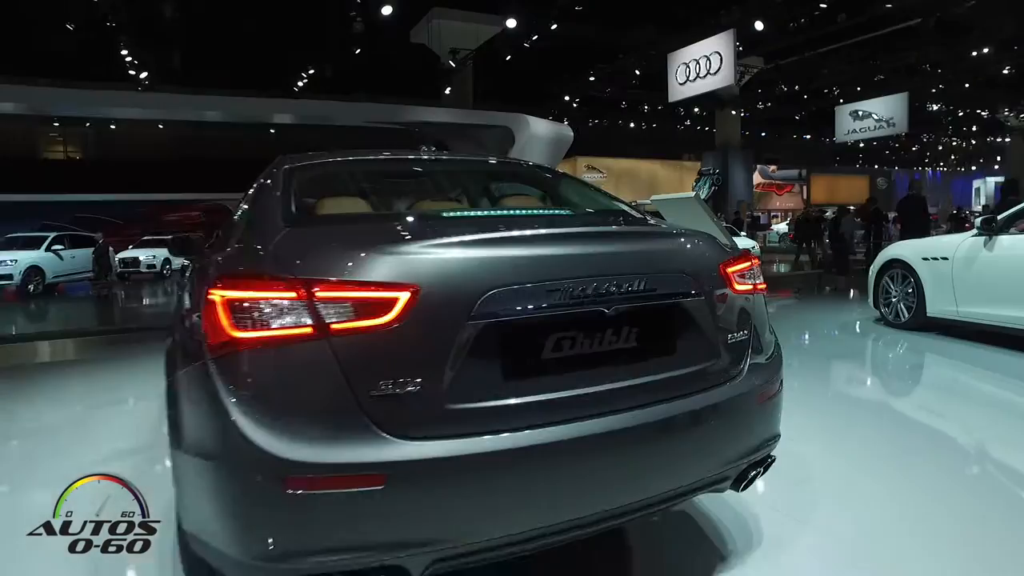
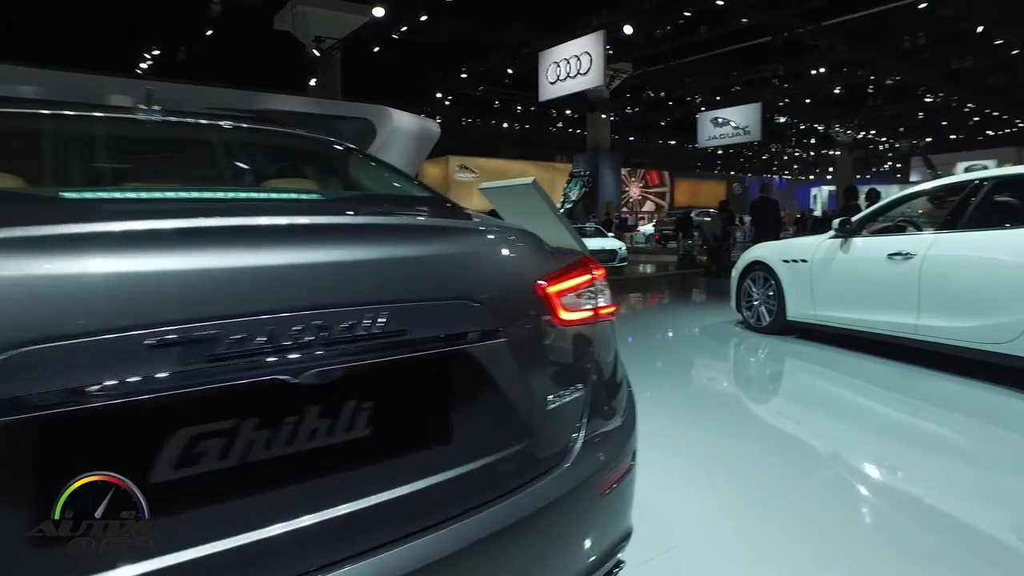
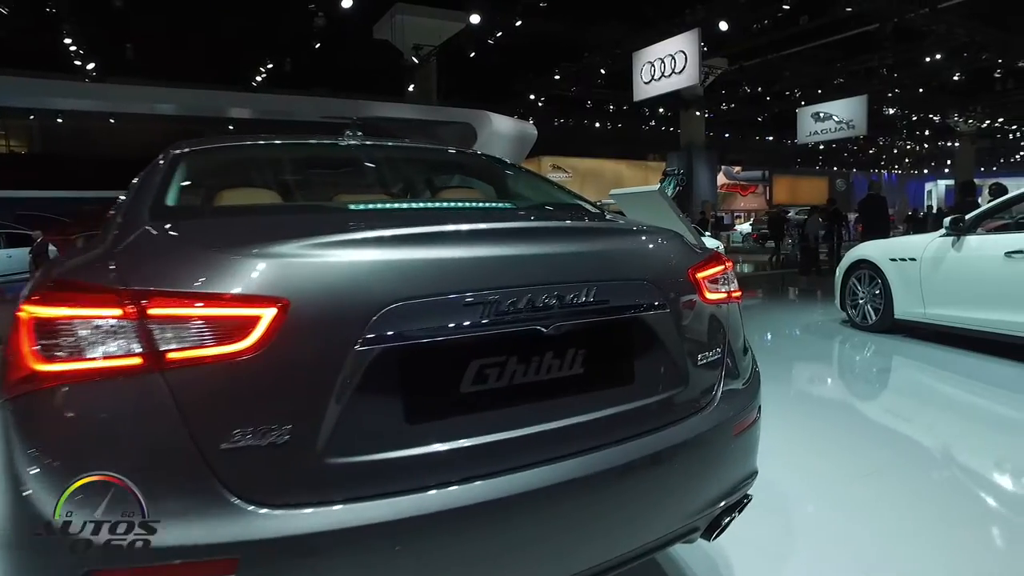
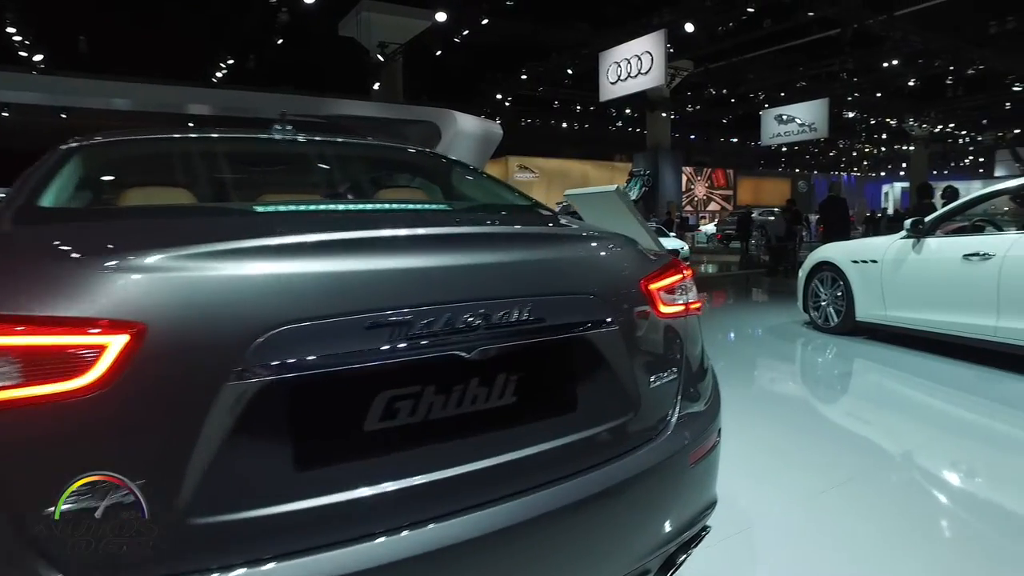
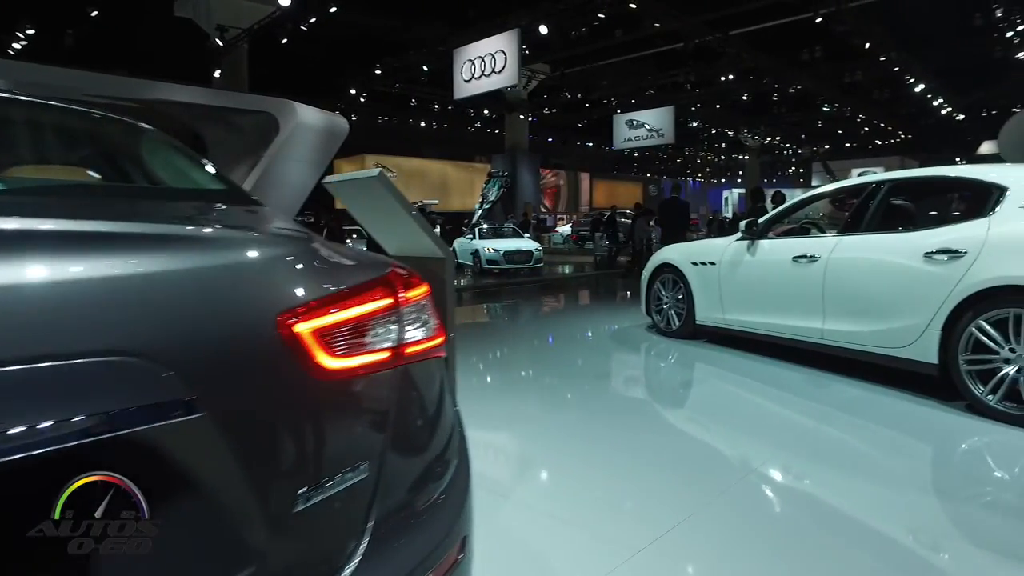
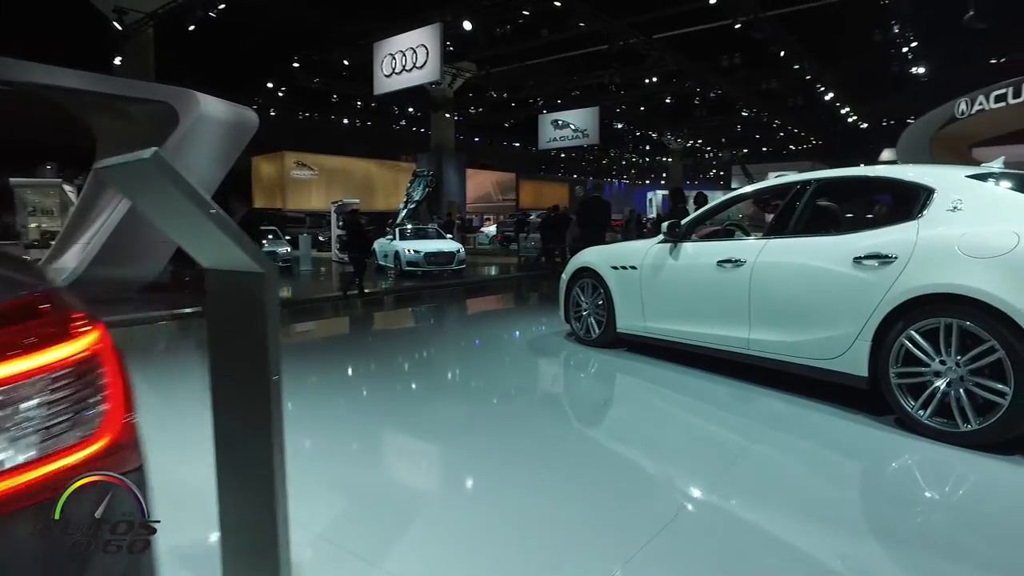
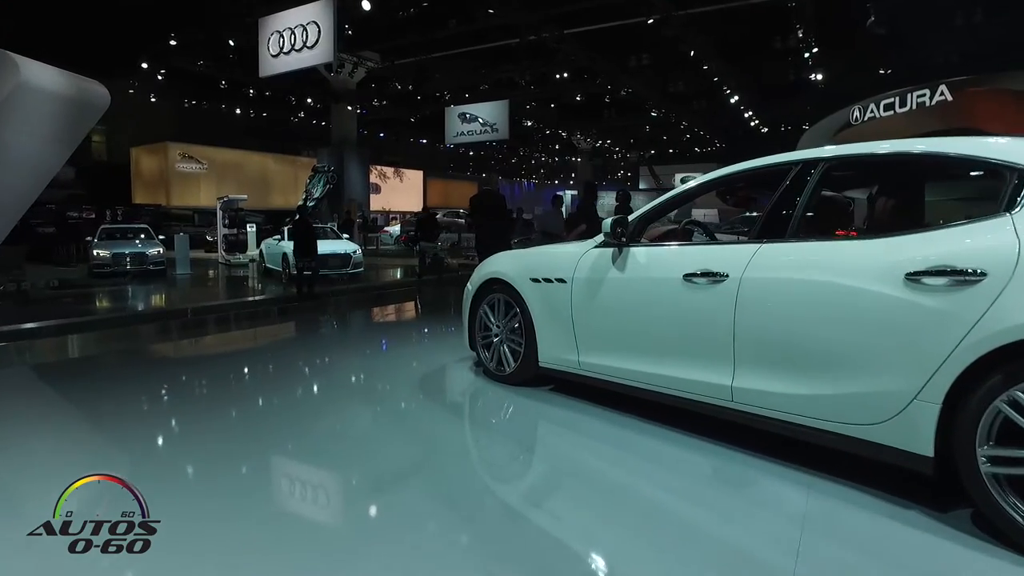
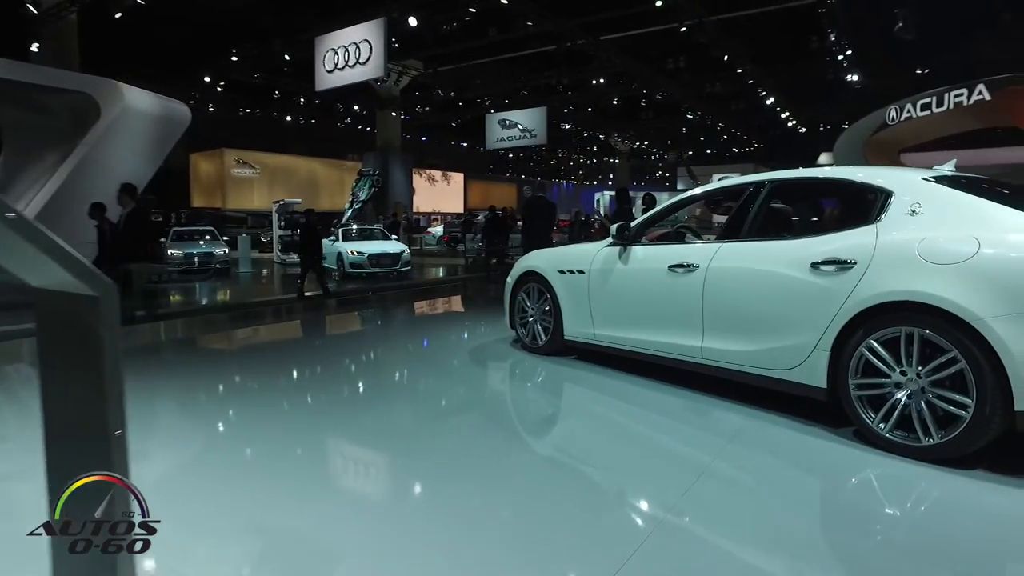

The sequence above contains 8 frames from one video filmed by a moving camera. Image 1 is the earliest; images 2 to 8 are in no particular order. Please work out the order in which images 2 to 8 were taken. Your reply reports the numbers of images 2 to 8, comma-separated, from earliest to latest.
3, 4, 2, 5, 6, 8, 7
